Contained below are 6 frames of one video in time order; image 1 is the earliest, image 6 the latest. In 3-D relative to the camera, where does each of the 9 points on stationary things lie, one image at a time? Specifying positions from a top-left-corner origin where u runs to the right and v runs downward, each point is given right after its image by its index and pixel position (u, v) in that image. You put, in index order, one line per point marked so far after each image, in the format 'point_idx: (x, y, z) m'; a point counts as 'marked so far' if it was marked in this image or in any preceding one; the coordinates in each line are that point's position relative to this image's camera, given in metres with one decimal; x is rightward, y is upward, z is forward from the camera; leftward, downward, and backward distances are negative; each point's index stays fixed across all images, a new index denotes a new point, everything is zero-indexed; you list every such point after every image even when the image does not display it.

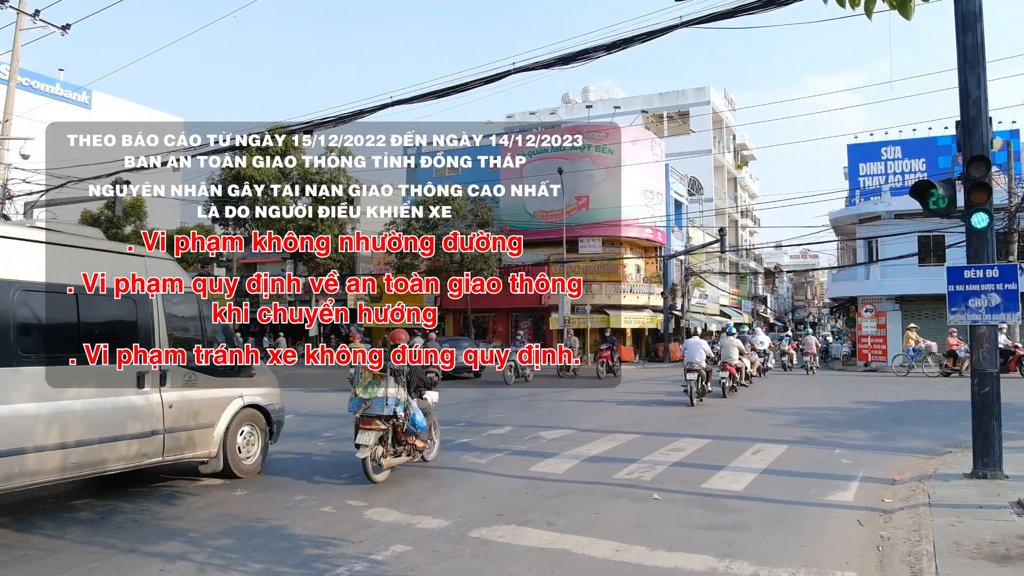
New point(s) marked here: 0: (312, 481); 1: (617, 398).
0: (-2.1, -2.0, +7.7) m
1: (+2.6, -2.7, +17.7) m
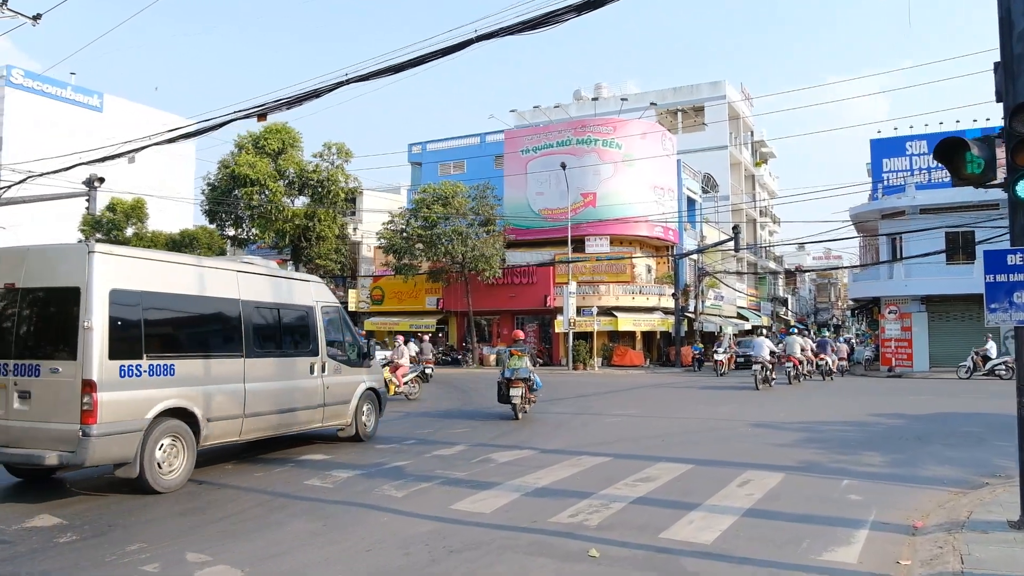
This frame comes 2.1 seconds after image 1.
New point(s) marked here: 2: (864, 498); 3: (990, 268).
0: (-2.9, -2.0, +6.1) m
1: (+2.2, -2.6, +16.0) m
2: (+3.3, -2.0, +6.7) m
3: (+3.8, +0.2, +5.6) m
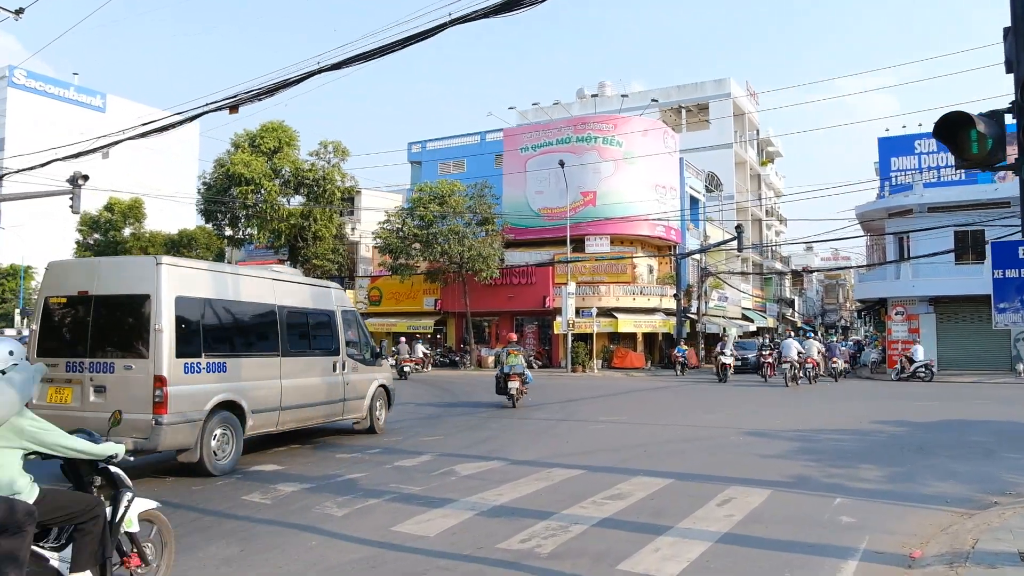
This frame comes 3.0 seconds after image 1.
0: (-3.3, -1.9, +5.5) m
1: (+1.8, -2.6, +15.3) m
2: (+2.9, -2.0, +6.0) m
3: (+3.3, +0.2, +4.9) m
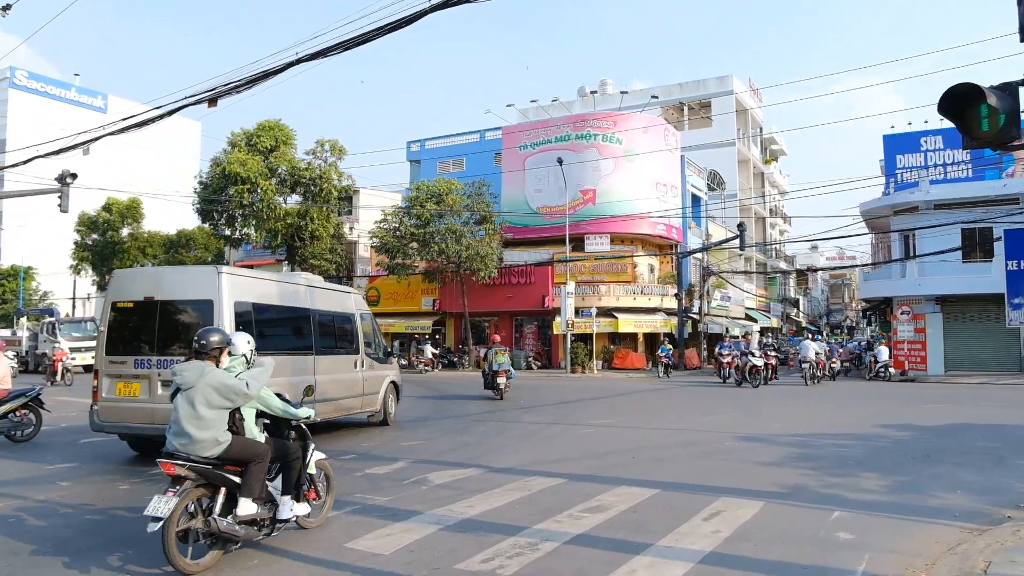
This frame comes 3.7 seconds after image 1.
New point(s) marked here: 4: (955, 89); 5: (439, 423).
0: (-3.6, -1.9, +5.0) m
1: (+1.6, -2.6, +14.8) m
2: (+2.7, -1.9, +5.5) m
3: (+3.1, +0.2, +4.4) m
4: (+2.8, +1.3, +4.5) m
5: (-1.5, -2.5, +13.1) m
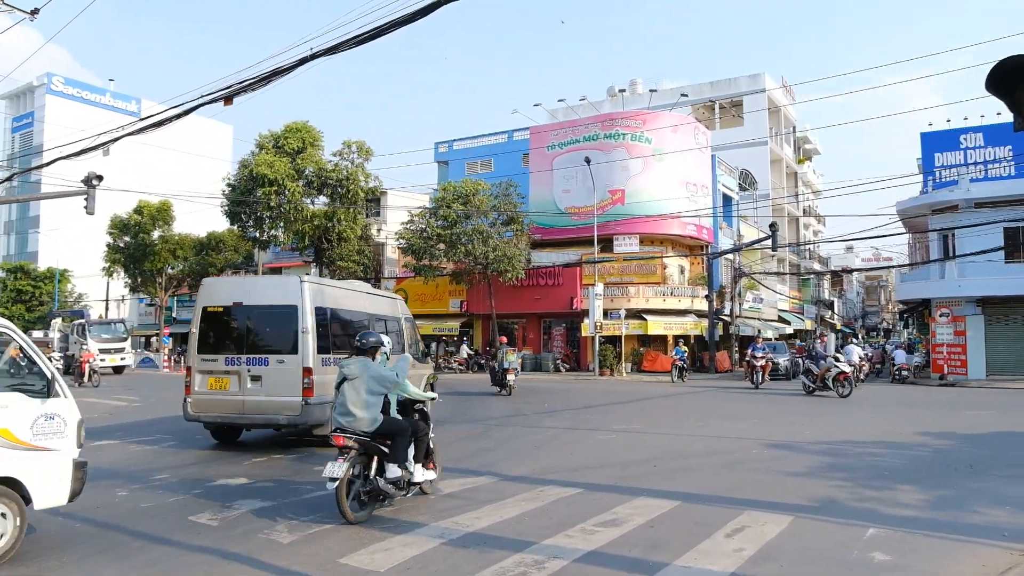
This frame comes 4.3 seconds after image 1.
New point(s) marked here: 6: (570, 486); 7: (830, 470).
0: (-3.5, -1.9, +4.8) m
1: (+2.1, -2.6, +14.4) m
2: (+2.7, -1.9, +5.1) m
3: (+3.1, +0.2, +3.9) m
4: (+2.8, +1.3, +4.1) m
5: (-1.1, -2.5, +12.8) m
6: (+0.6, -2.0, +7.4) m
7: (+3.6, -2.1, +8.1) m
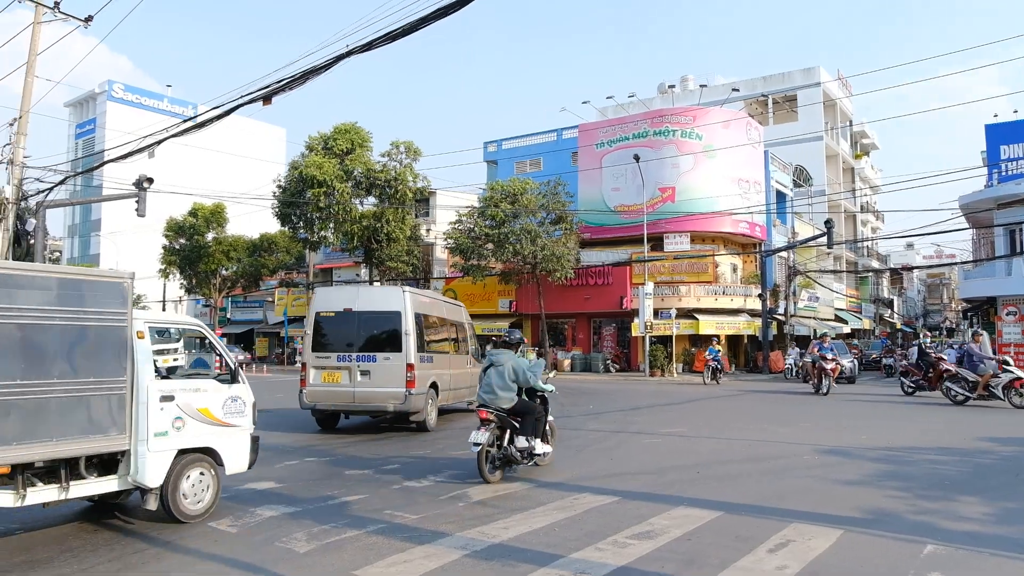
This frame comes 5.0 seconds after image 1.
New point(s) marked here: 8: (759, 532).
0: (-3.4, -1.9, +4.8) m
1: (+2.9, -2.6, +13.9) m
2: (+2.9, -1.9, +4.6) m
3: (+3.1, +0.2, +3.4) m
4: (+2.9, +1.3, +3.6) m
5: (-0.3, -2.5, +12.6) m
6: (+0.9, -2.0, +7.1) m
7: (+4.0, -2.0, +7.5) m
8: (+2.0, -1.9, +5.7) m
